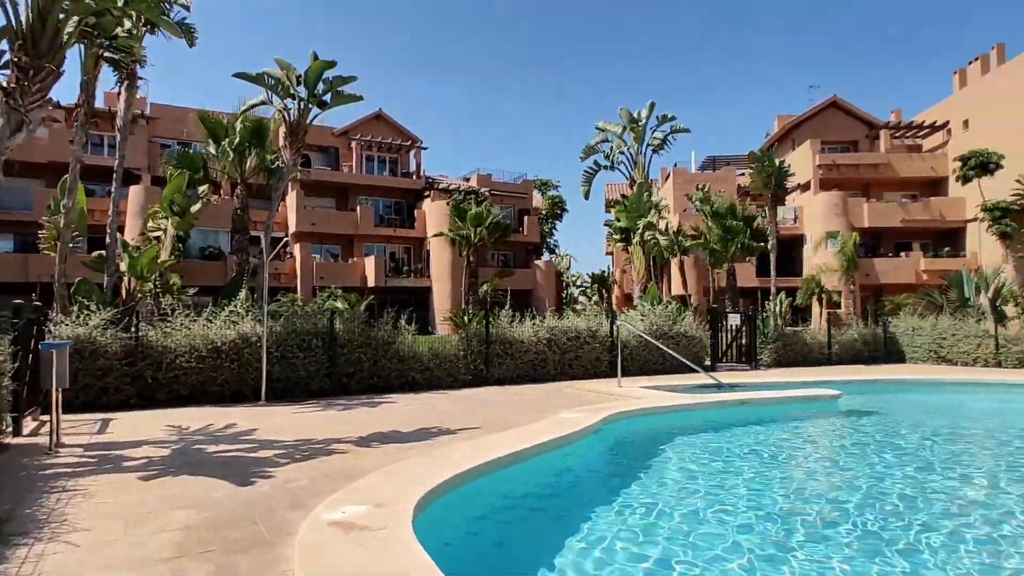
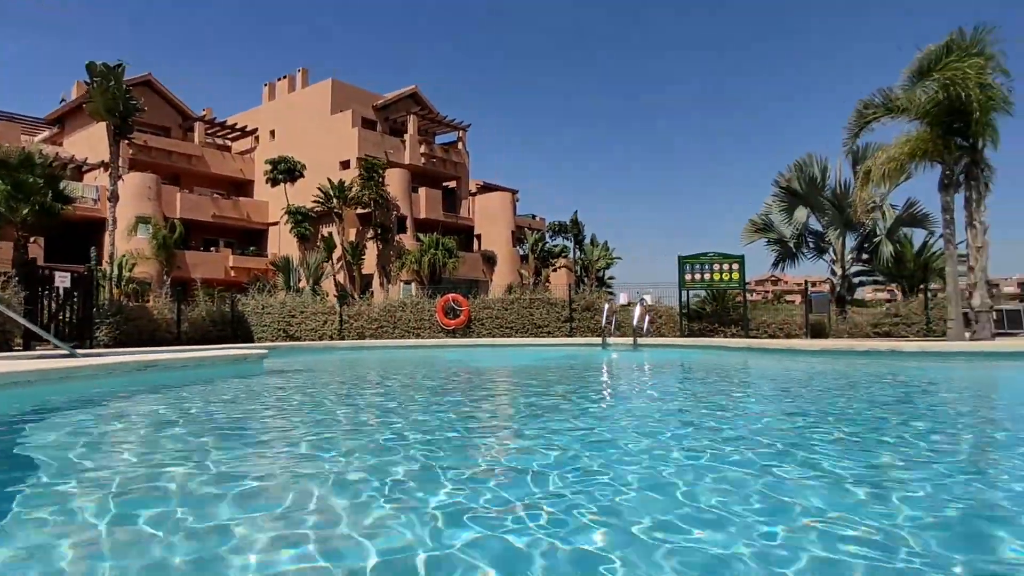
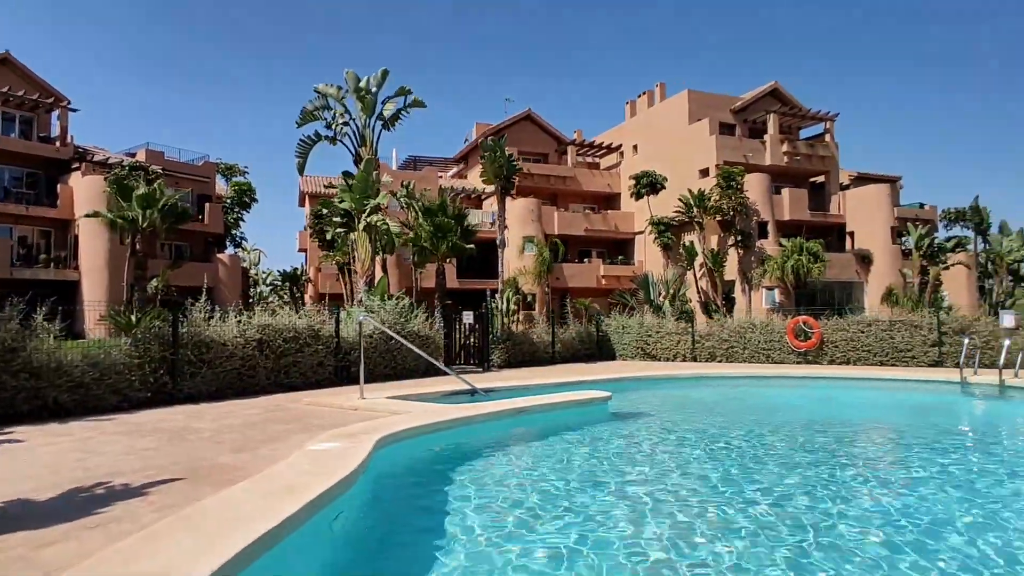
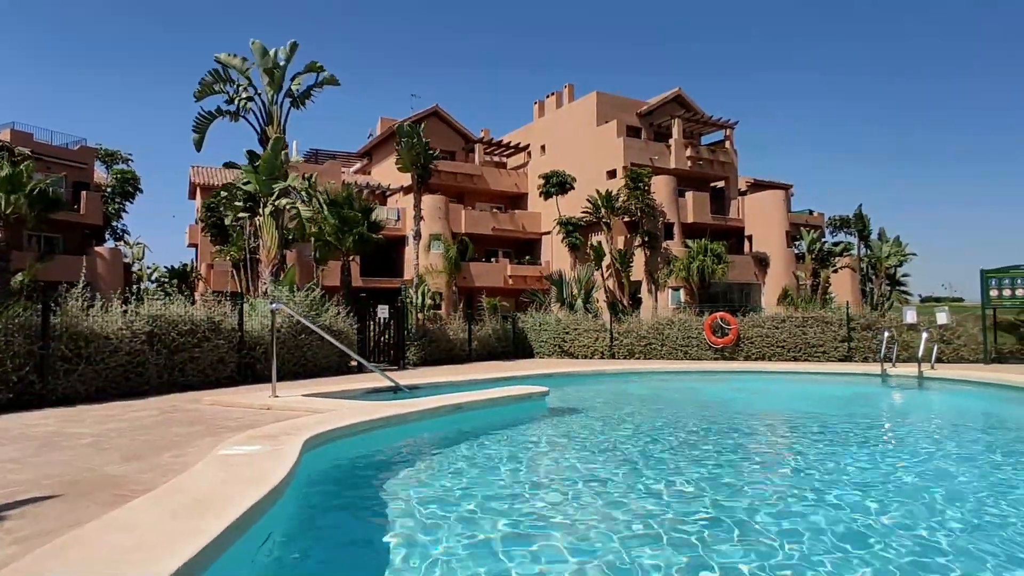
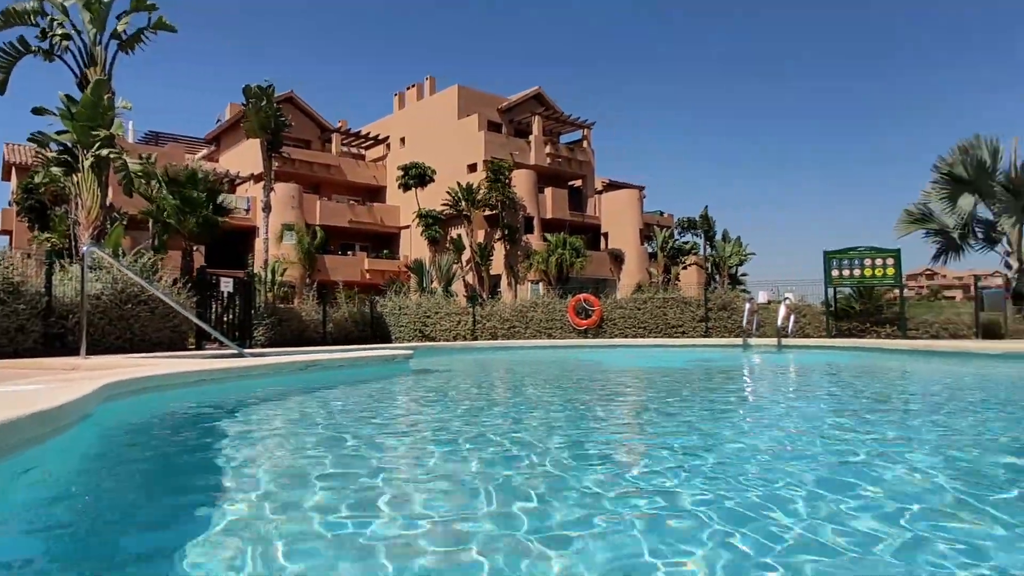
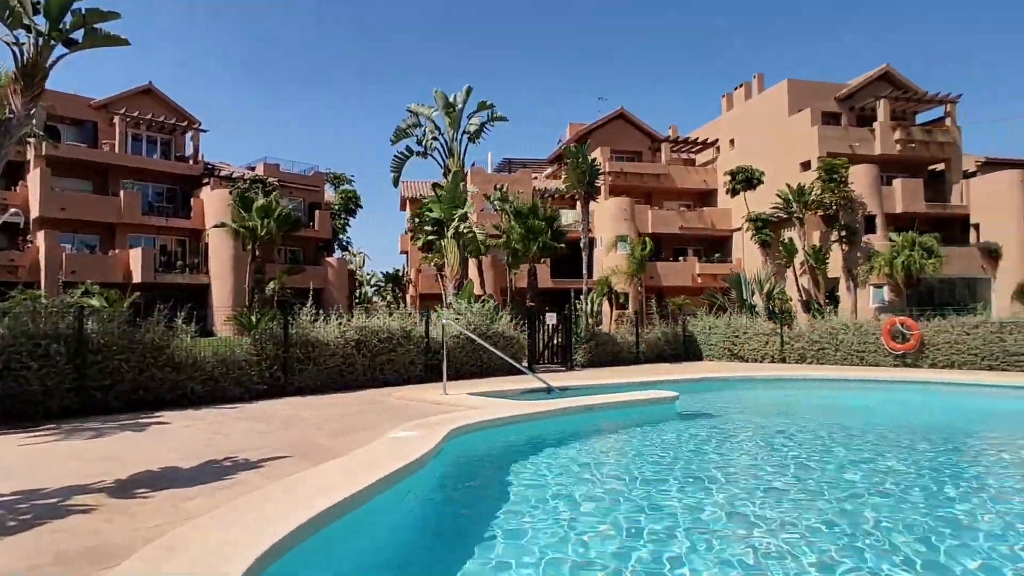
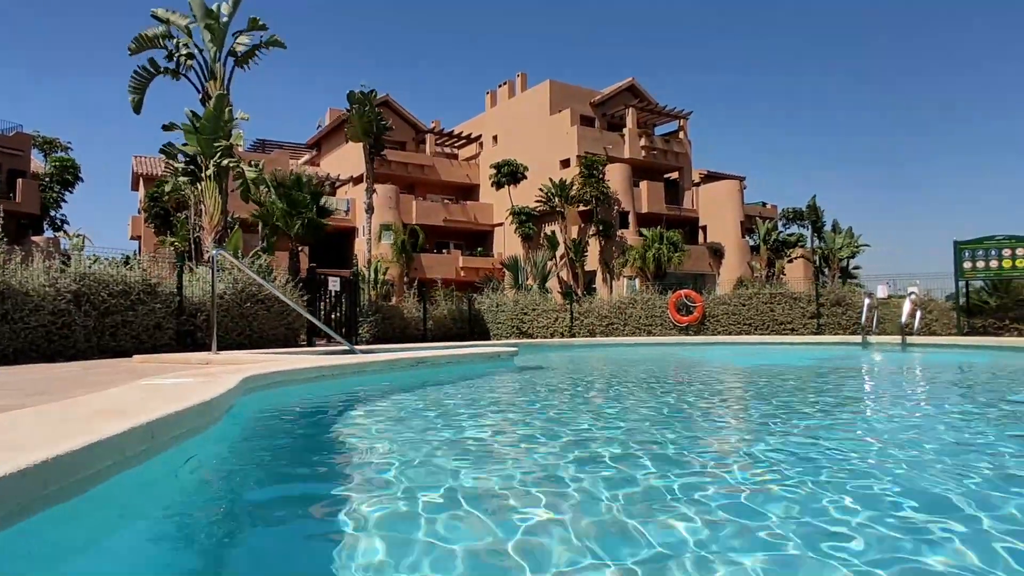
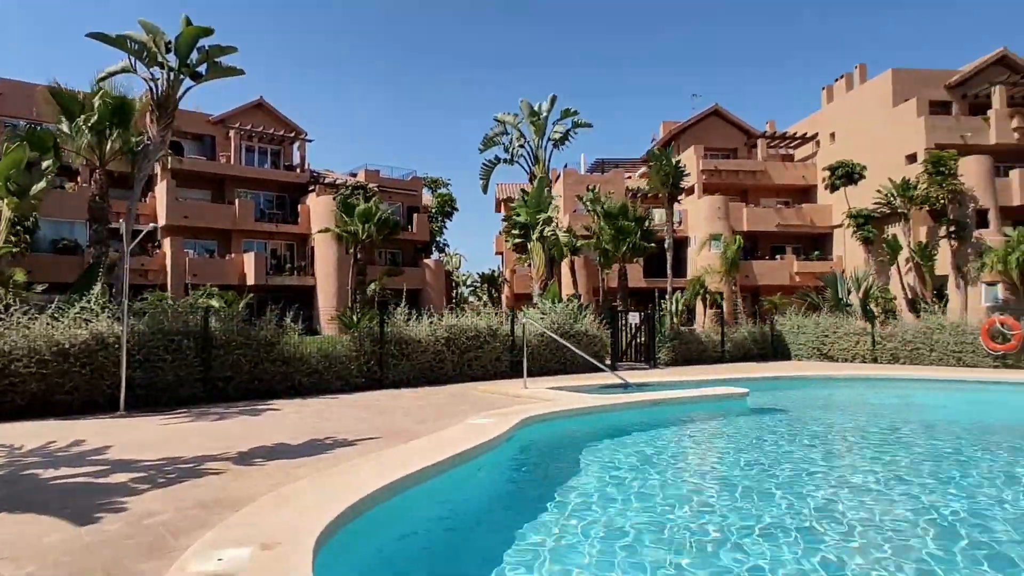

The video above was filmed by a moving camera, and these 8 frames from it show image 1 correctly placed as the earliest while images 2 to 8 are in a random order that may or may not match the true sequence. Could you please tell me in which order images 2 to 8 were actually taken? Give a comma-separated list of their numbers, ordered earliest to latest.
8, 6, 3, 4, 7, 5, 2
